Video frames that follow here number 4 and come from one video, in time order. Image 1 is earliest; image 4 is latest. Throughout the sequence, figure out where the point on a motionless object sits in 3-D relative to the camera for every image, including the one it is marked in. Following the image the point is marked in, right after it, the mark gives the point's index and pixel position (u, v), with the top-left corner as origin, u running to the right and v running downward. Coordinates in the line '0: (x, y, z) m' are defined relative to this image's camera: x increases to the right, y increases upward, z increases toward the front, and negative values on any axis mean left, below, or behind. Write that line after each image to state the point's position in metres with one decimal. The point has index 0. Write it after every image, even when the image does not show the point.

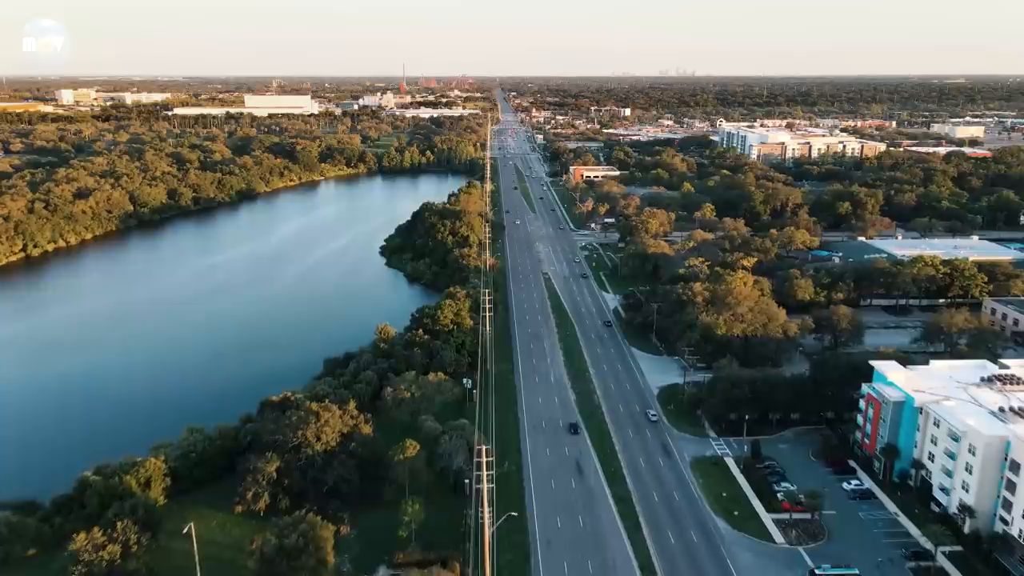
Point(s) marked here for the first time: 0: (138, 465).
0: (-9.9, -4.6, +19.4) m
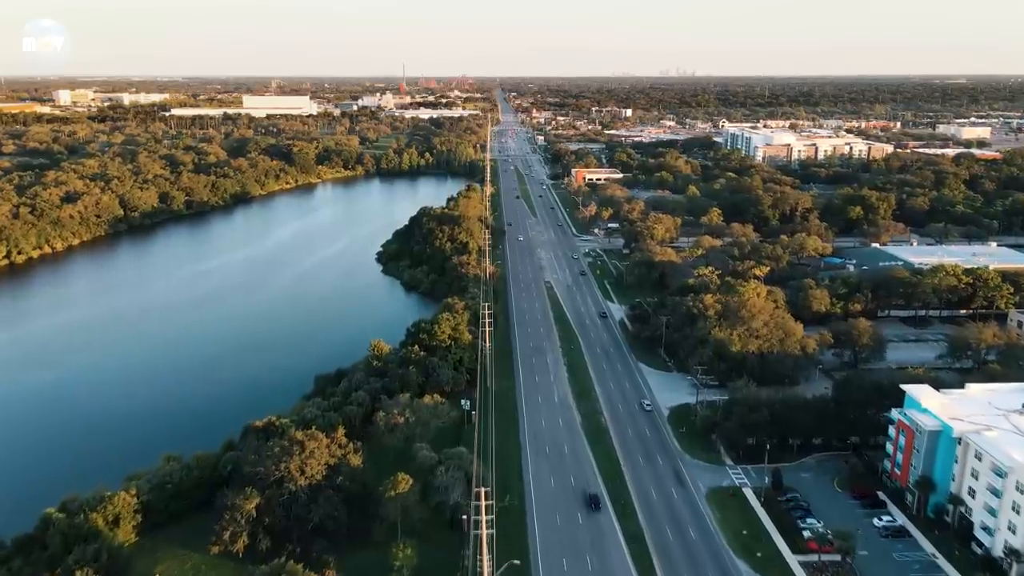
0: (-9.8, -5.1, +17.8) m
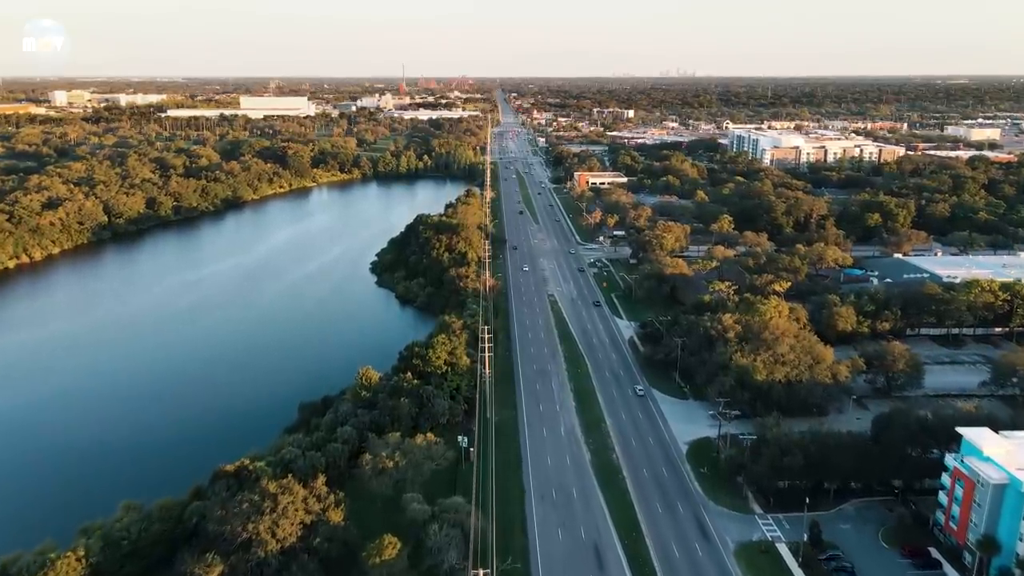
0: (-9.8, -5.8, +15.5) m
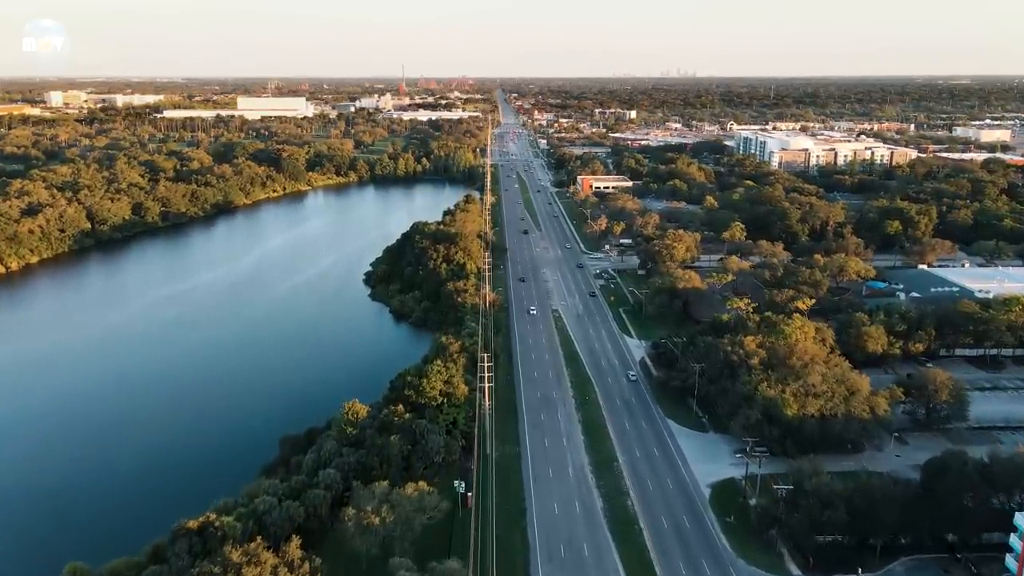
0: (-9.7, -6.5, +13.2) m
